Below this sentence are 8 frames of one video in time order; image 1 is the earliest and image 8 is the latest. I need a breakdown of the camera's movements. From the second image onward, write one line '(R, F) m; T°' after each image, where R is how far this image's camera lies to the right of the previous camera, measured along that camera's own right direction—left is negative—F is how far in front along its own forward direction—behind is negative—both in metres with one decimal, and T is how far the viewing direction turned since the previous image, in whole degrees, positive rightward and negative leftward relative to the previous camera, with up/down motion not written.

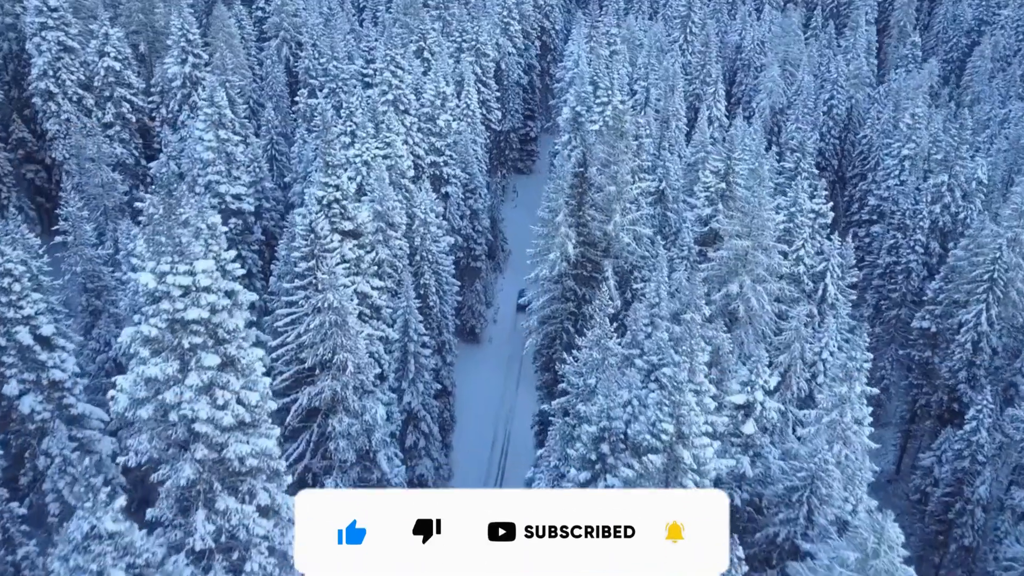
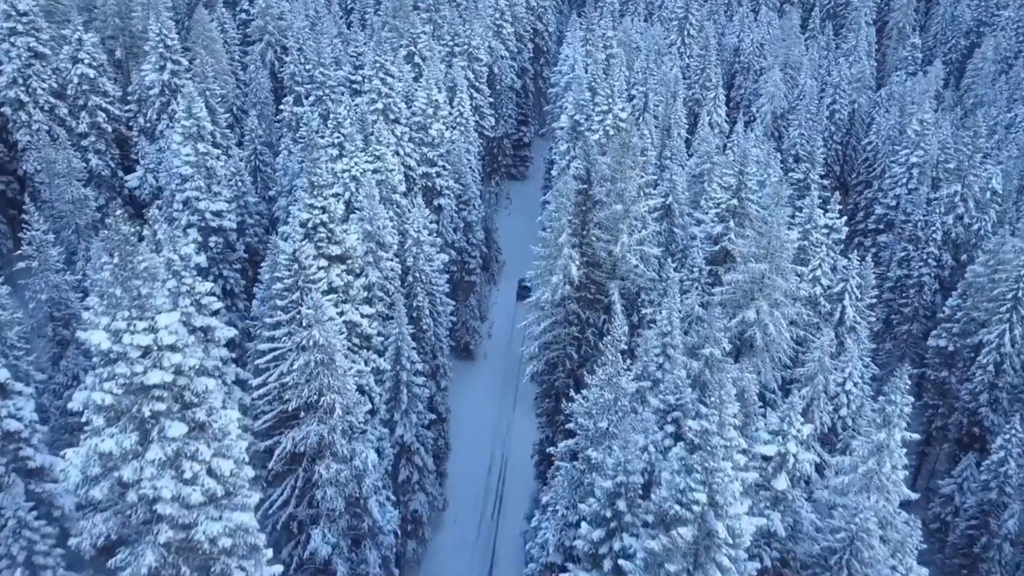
(-0.4, +2.1) m; +1°
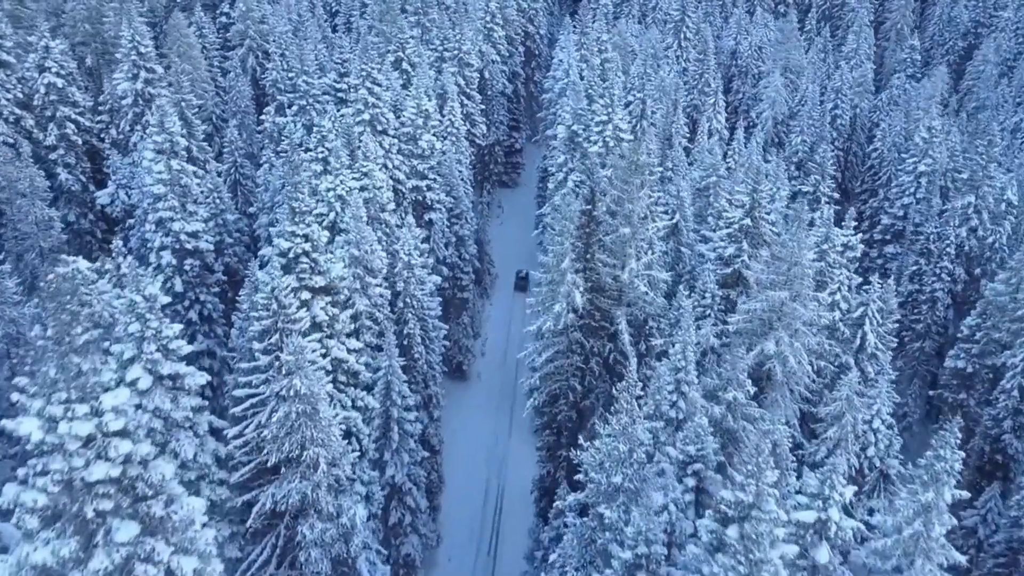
(-0.4, +2.3) m; +1°
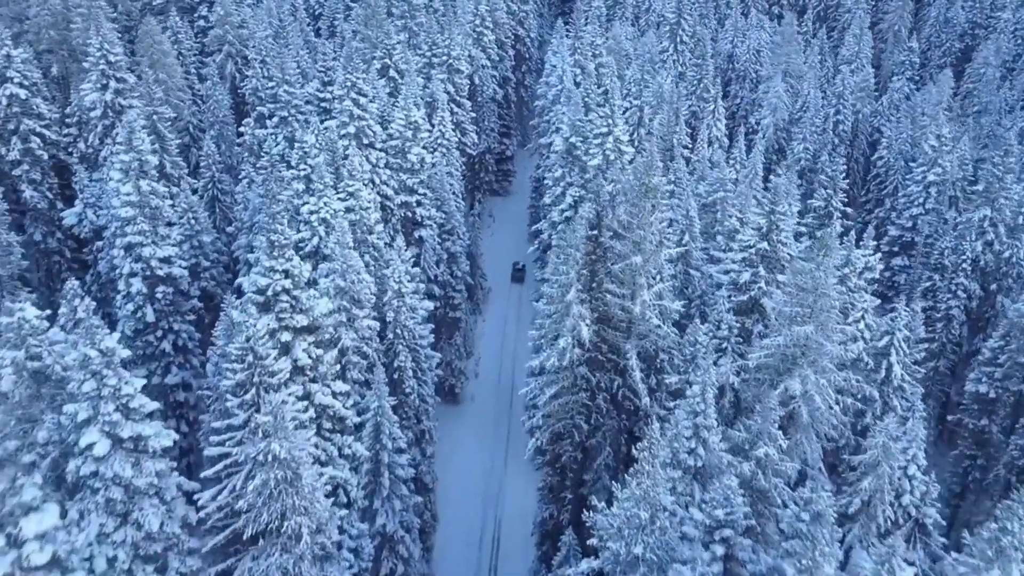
(-0.4, +2.3) m; +1°
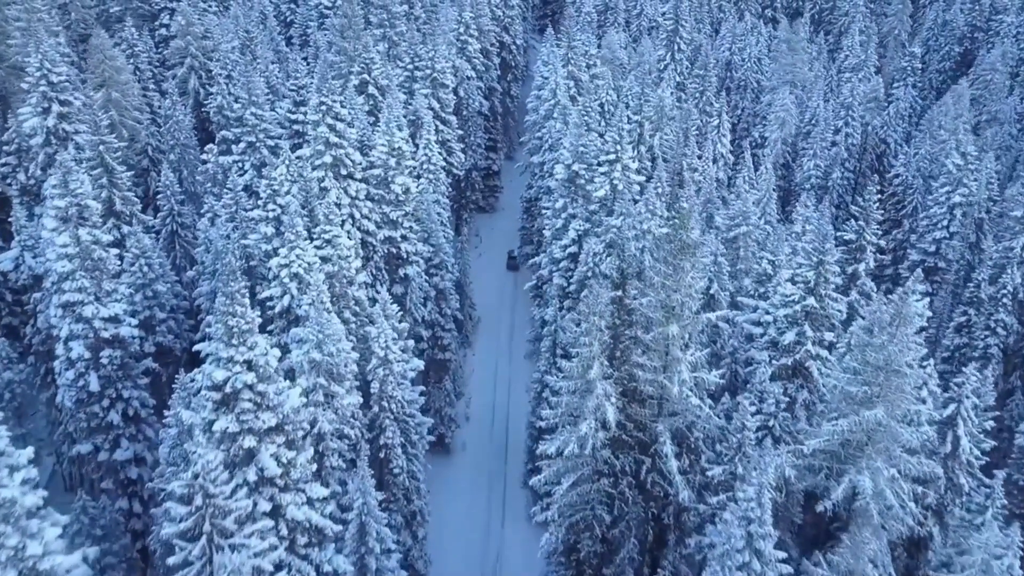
(-0.8, +4.2) m; +1°
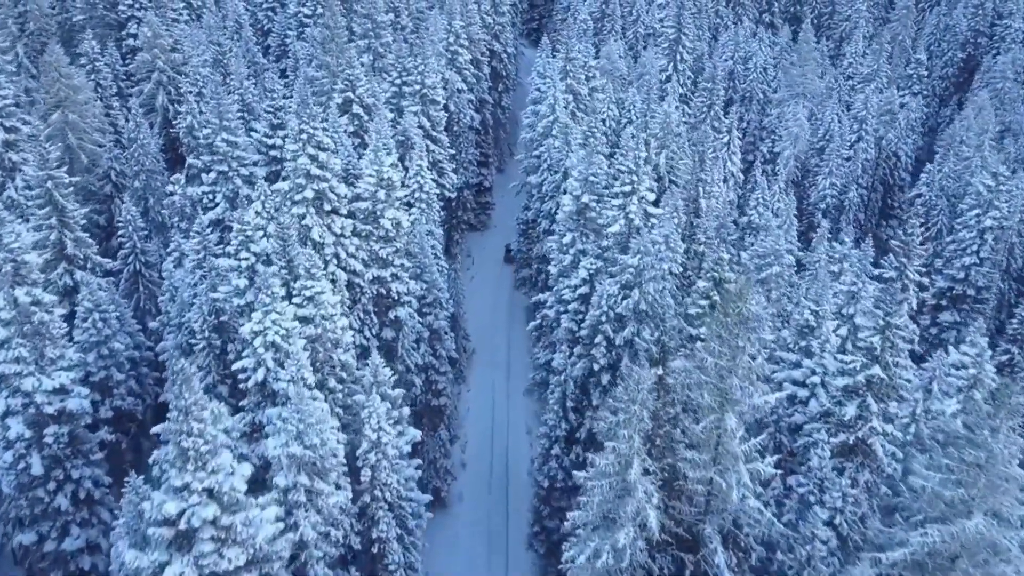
(-0.8, +3.7) m; +1°
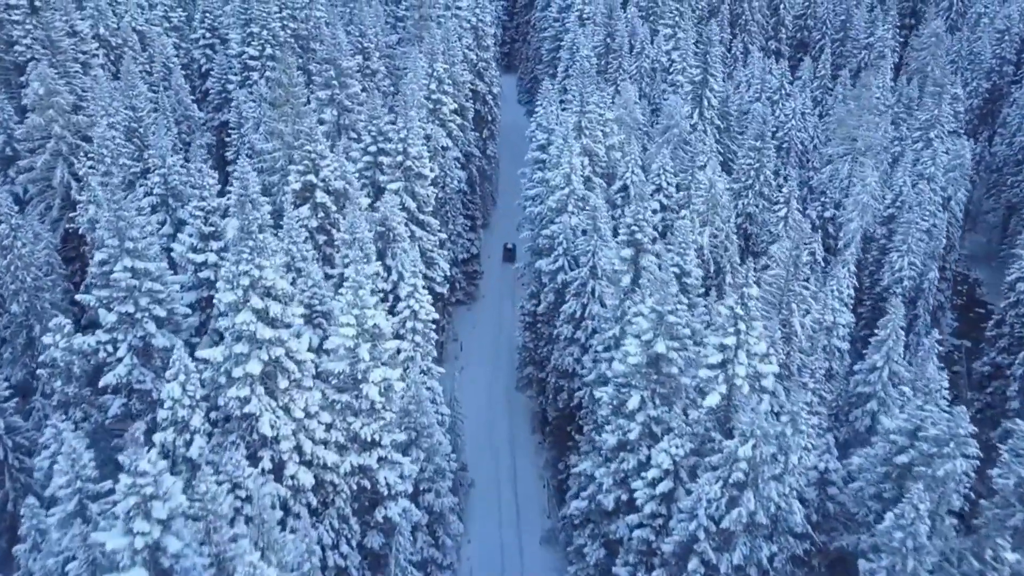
(-2.2, +10.3) m; +3°
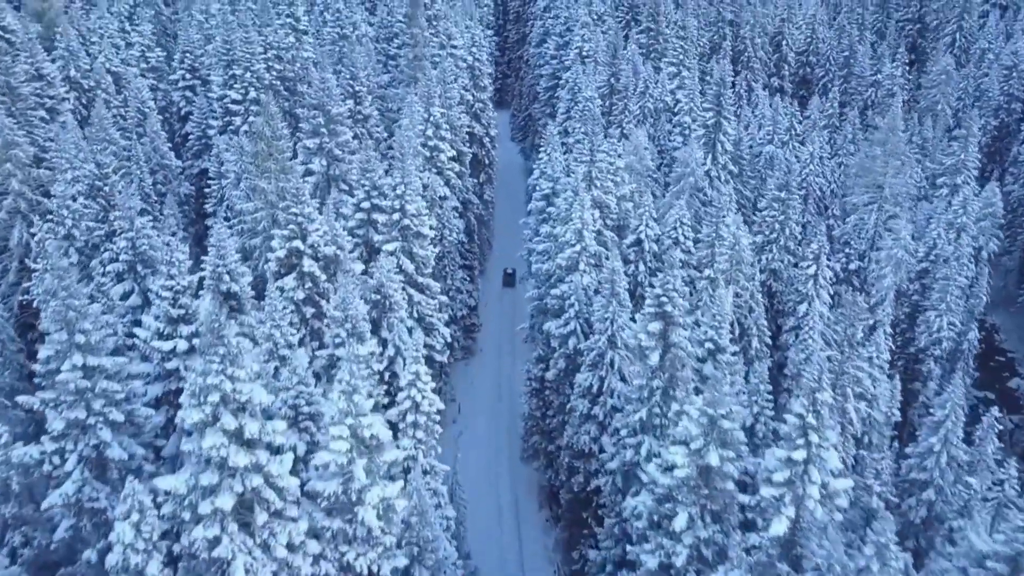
(-0.8, +3.4) m; +1°
